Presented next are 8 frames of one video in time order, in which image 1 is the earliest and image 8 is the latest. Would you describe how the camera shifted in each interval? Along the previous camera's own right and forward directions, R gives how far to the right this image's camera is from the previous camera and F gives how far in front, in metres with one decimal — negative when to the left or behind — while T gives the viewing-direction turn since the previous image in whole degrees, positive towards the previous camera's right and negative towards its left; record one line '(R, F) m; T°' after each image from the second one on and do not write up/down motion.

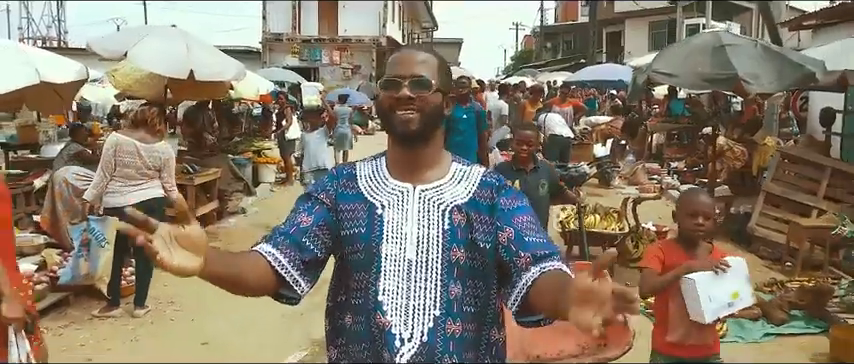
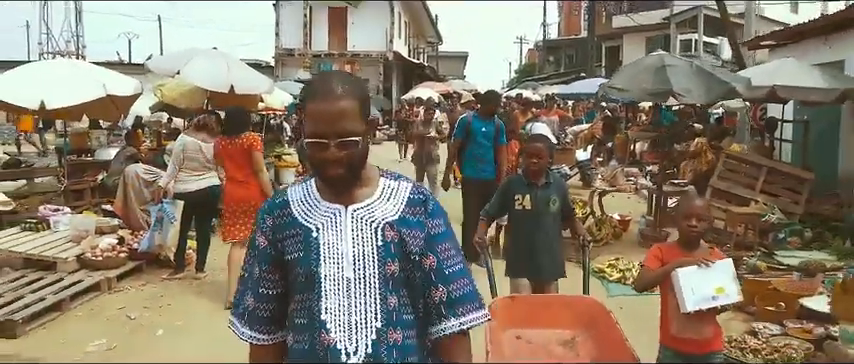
(+0.1, -1.5) m; 0°
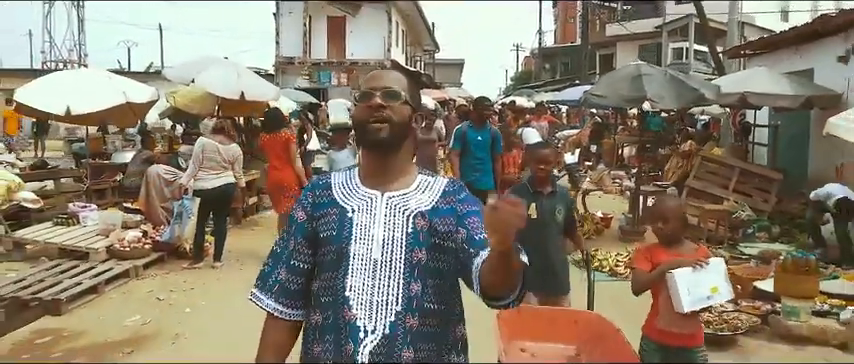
(0.0, -0.7) m; 0°
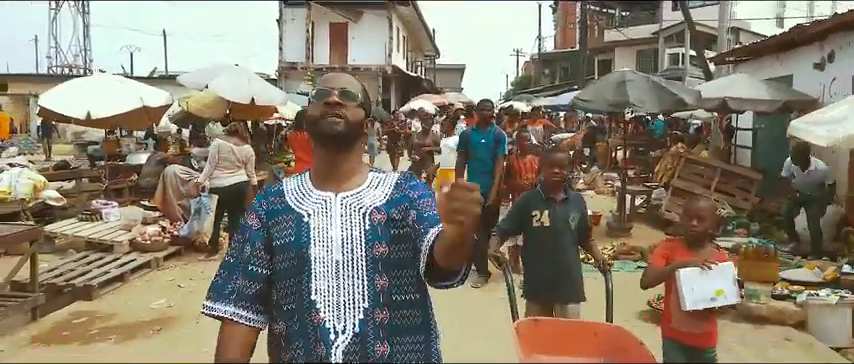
(0.0, -0.6) m; 0°
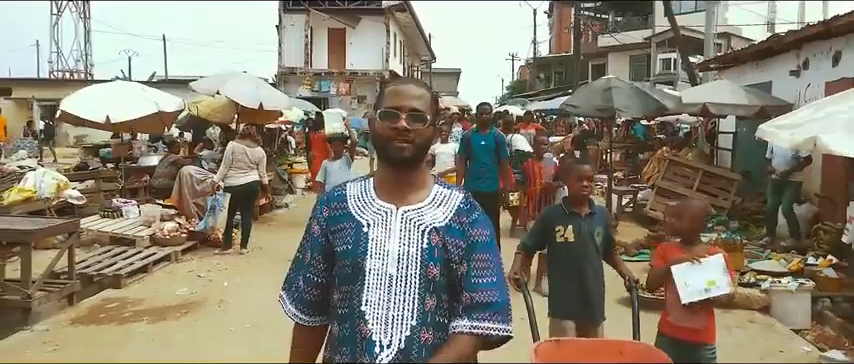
(0.0, -0.6) m; 0°
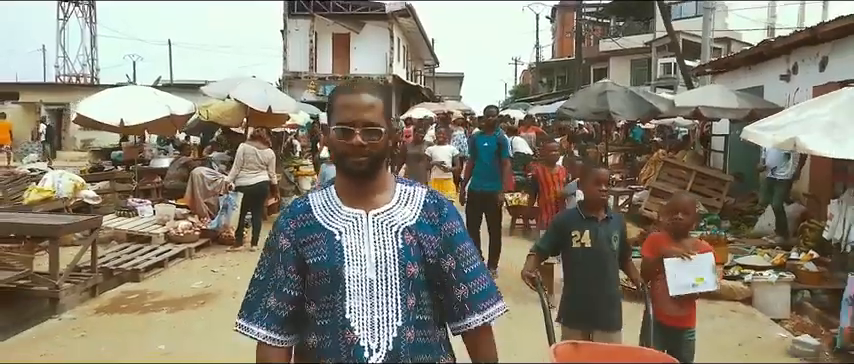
(0.0, -0.4) m; 0°
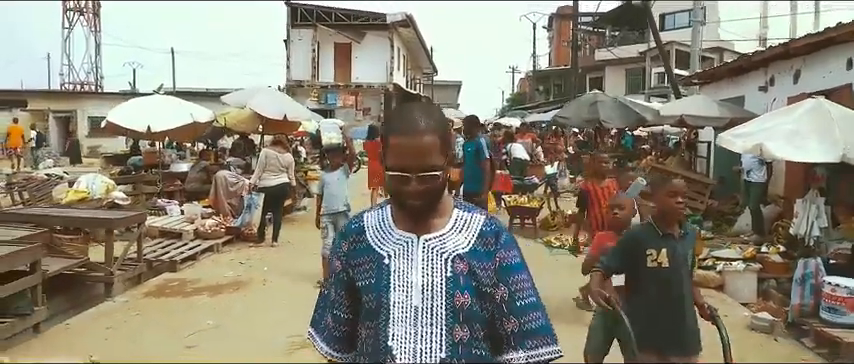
(-0.1, -0.9) m; 0°
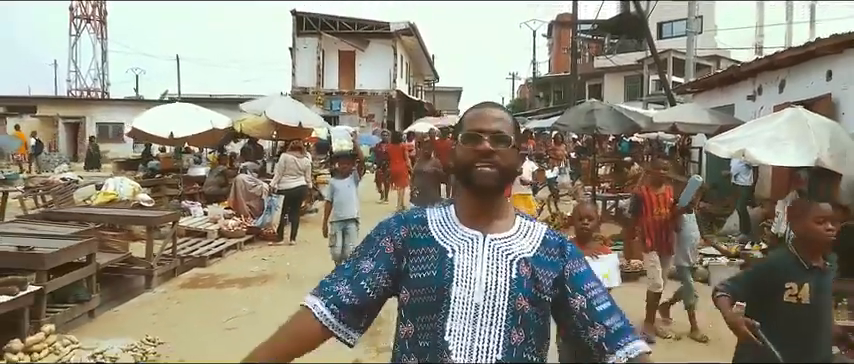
(-0.1, -0.7) m; 0°
